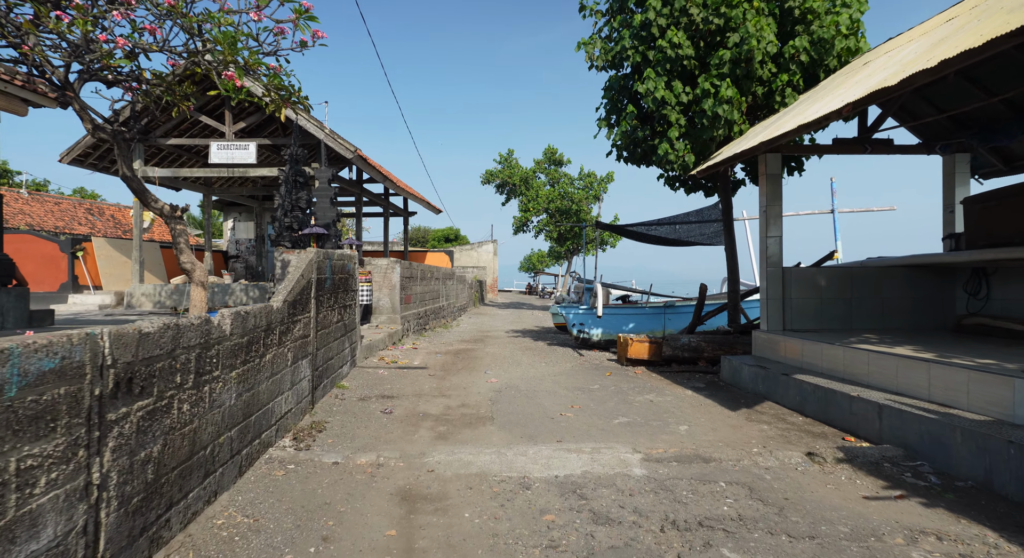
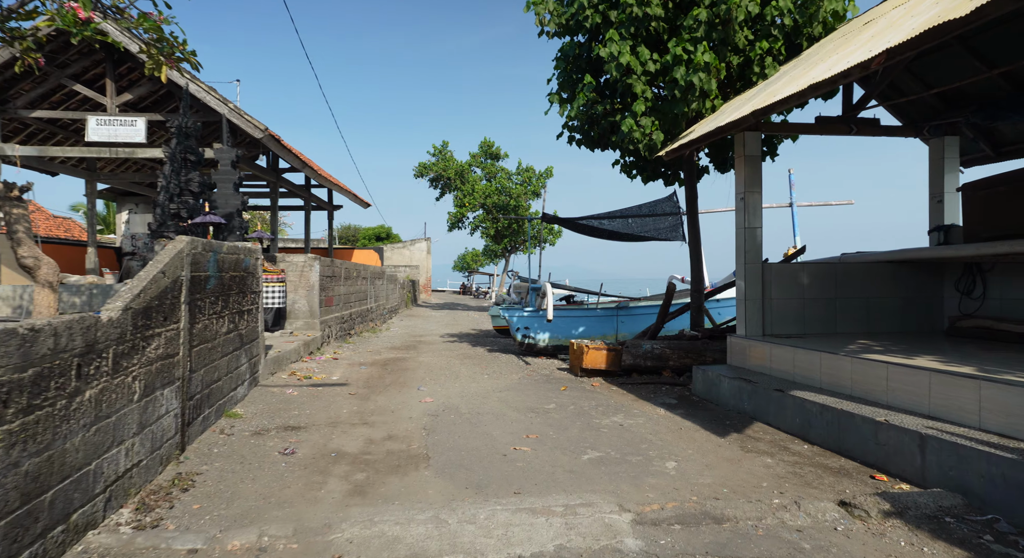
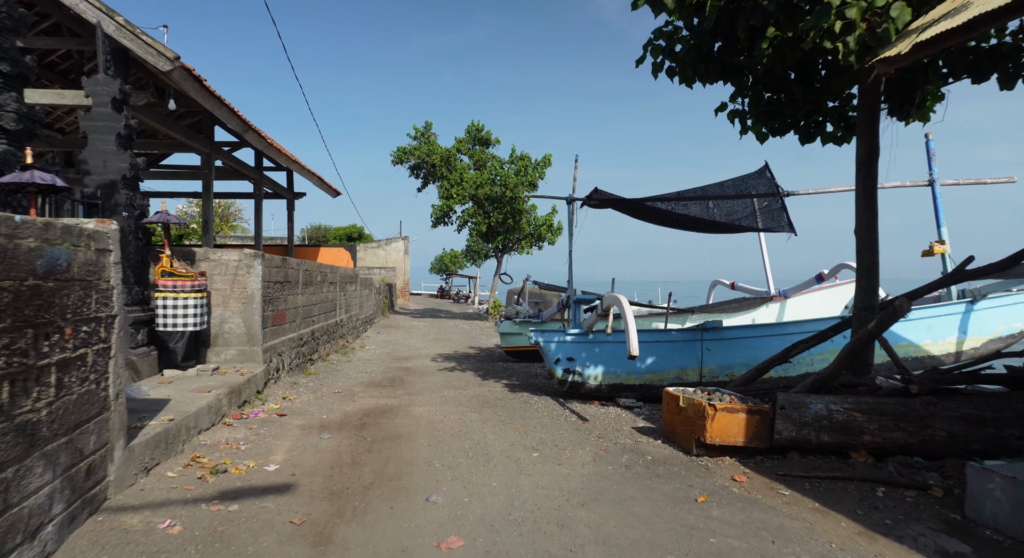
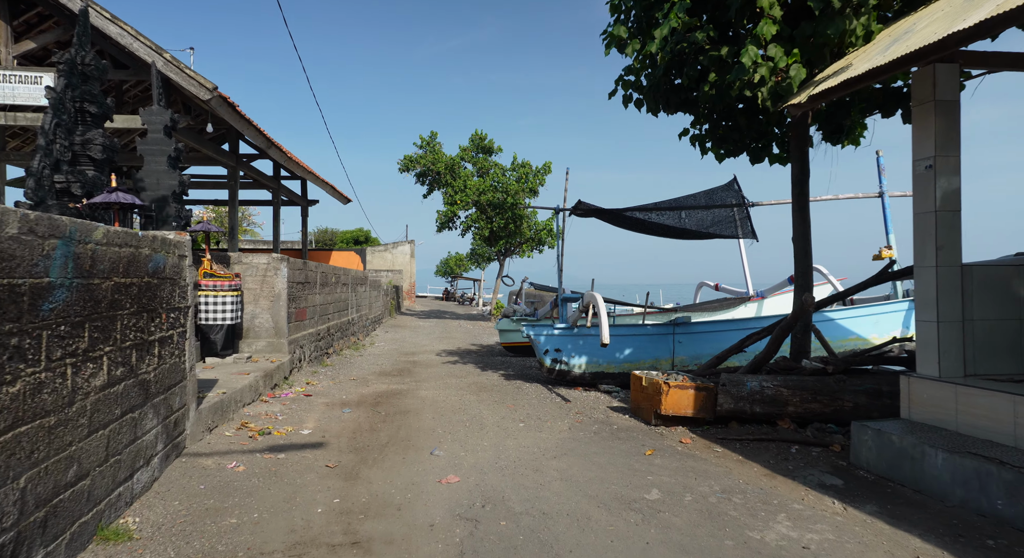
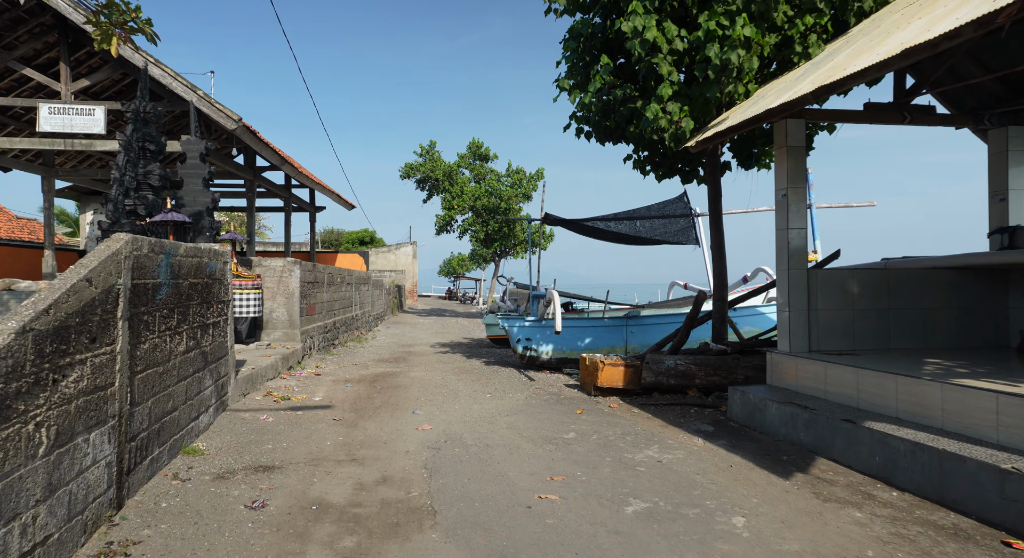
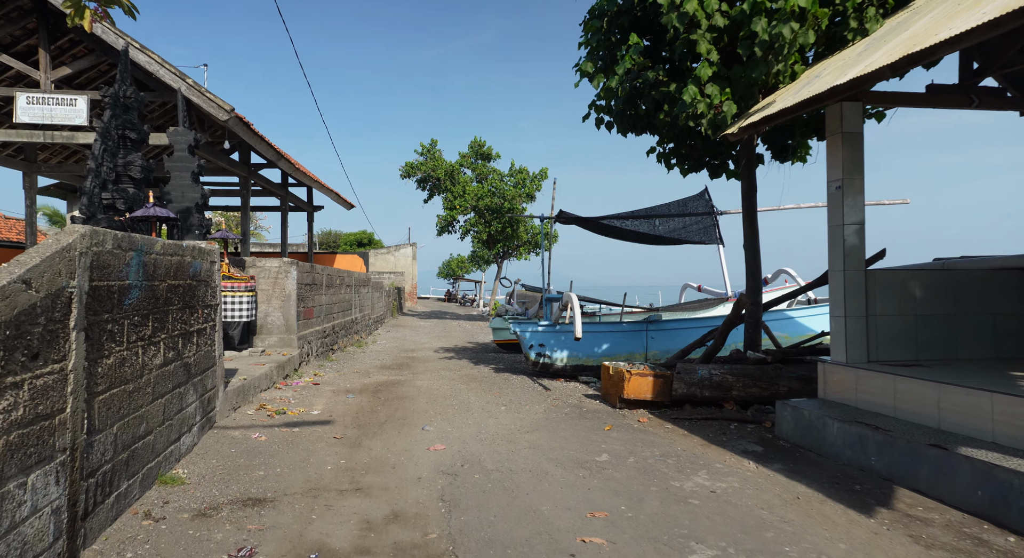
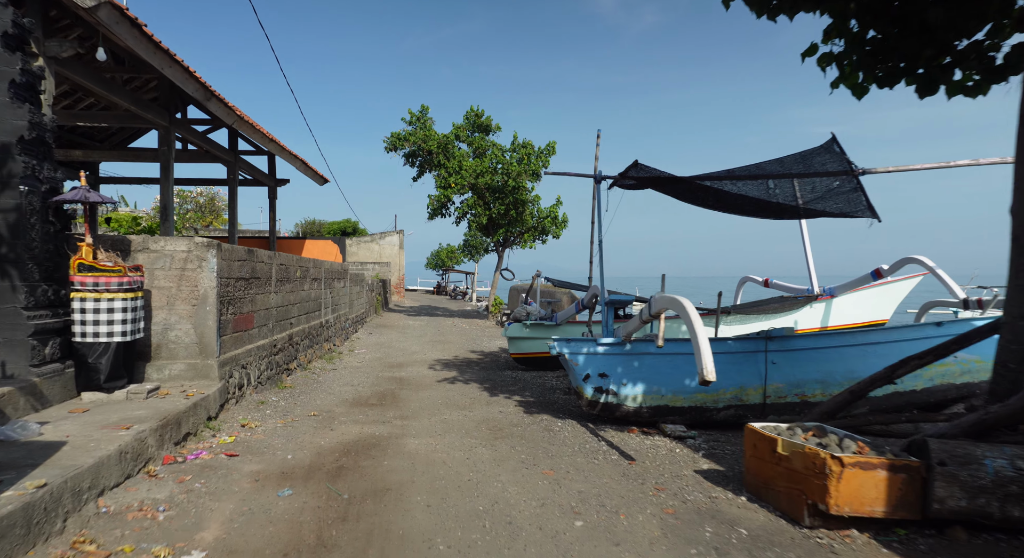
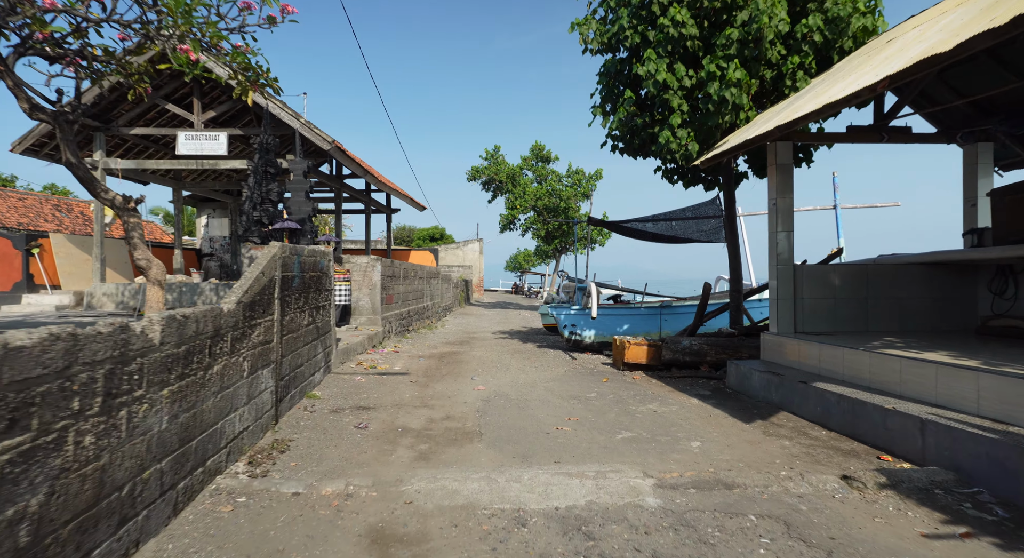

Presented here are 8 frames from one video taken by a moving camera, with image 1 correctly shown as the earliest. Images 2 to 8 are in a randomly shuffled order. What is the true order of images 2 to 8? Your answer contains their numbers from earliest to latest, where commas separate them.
8, 2, 5, 6, 4, 3, 7
